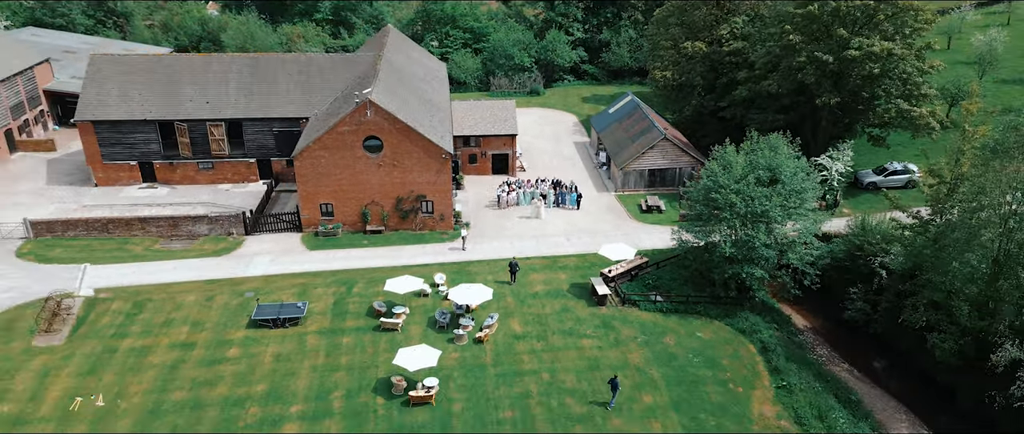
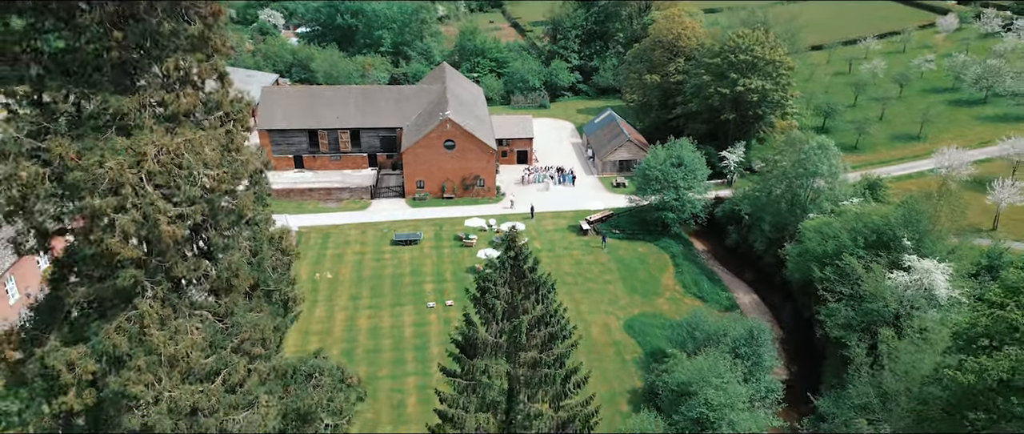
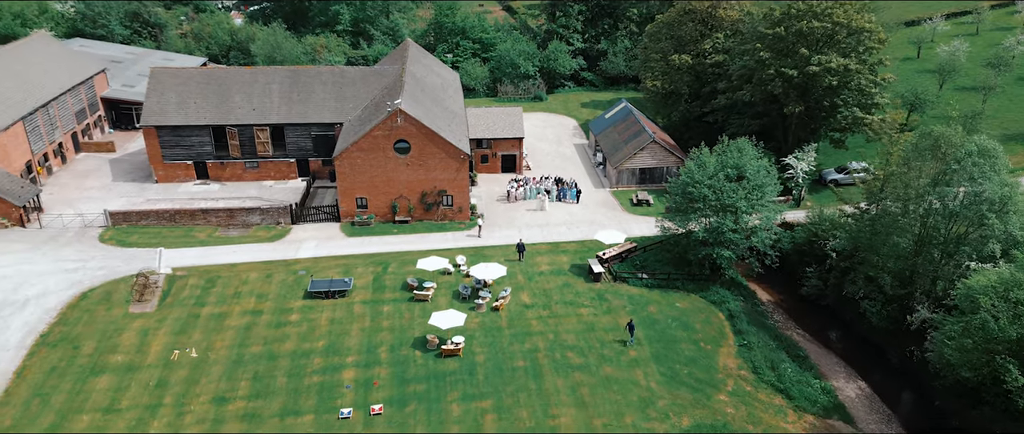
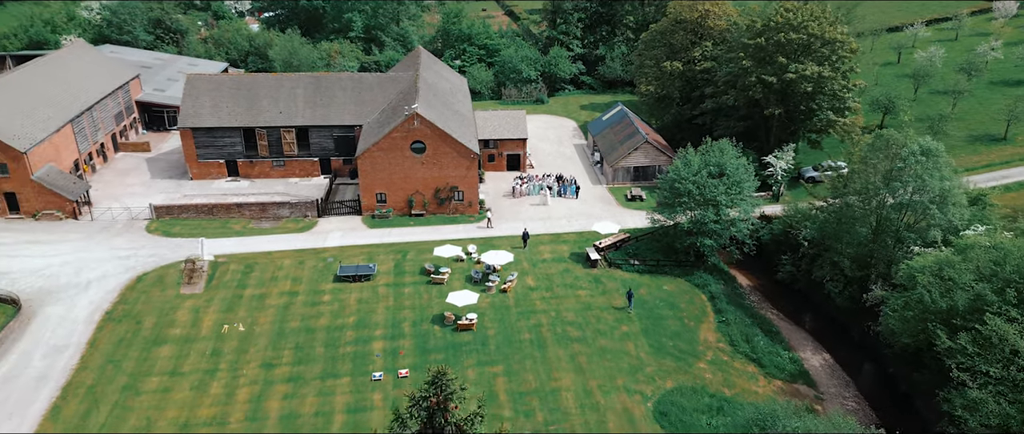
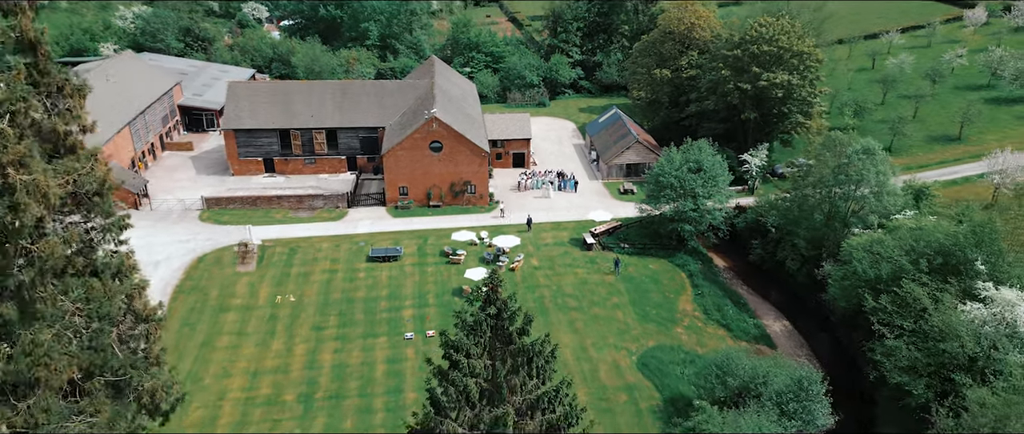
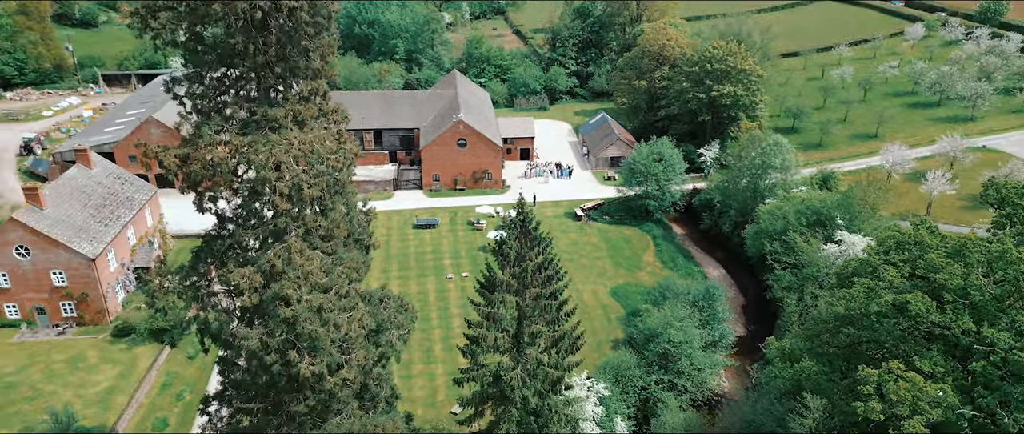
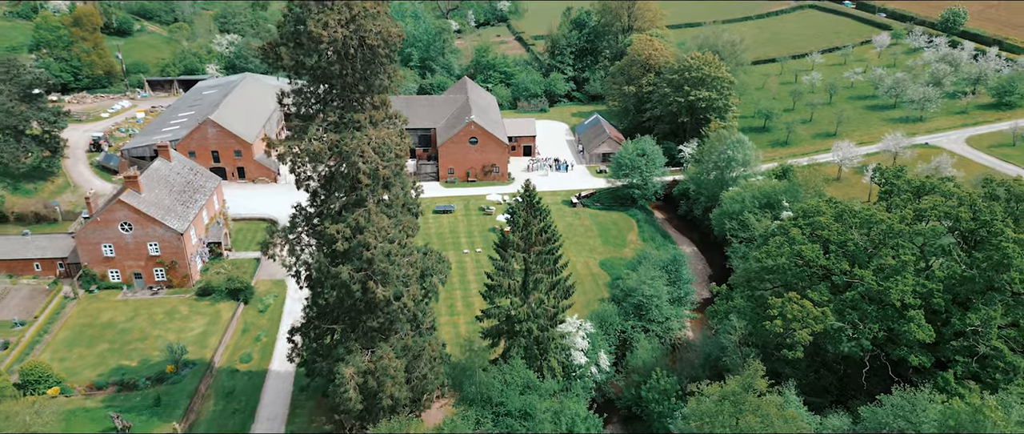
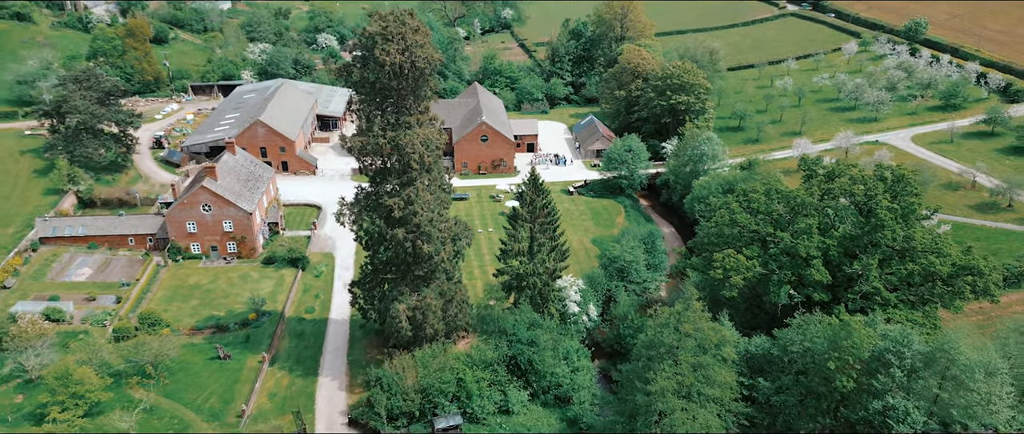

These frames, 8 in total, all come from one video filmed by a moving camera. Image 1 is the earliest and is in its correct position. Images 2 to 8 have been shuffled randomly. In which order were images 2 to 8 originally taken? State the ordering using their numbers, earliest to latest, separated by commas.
3, 4, 5, 2, 6, 7, 8
